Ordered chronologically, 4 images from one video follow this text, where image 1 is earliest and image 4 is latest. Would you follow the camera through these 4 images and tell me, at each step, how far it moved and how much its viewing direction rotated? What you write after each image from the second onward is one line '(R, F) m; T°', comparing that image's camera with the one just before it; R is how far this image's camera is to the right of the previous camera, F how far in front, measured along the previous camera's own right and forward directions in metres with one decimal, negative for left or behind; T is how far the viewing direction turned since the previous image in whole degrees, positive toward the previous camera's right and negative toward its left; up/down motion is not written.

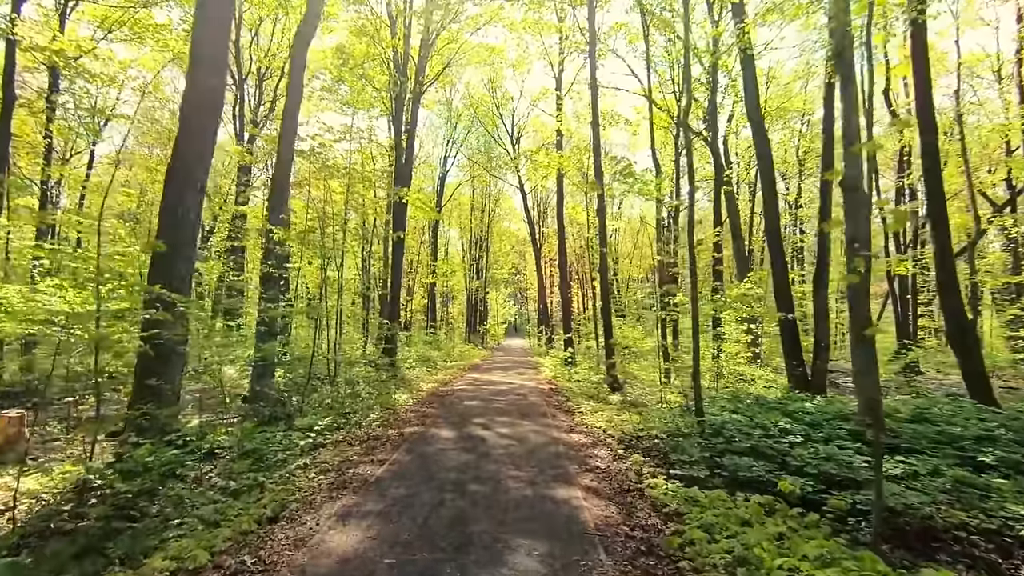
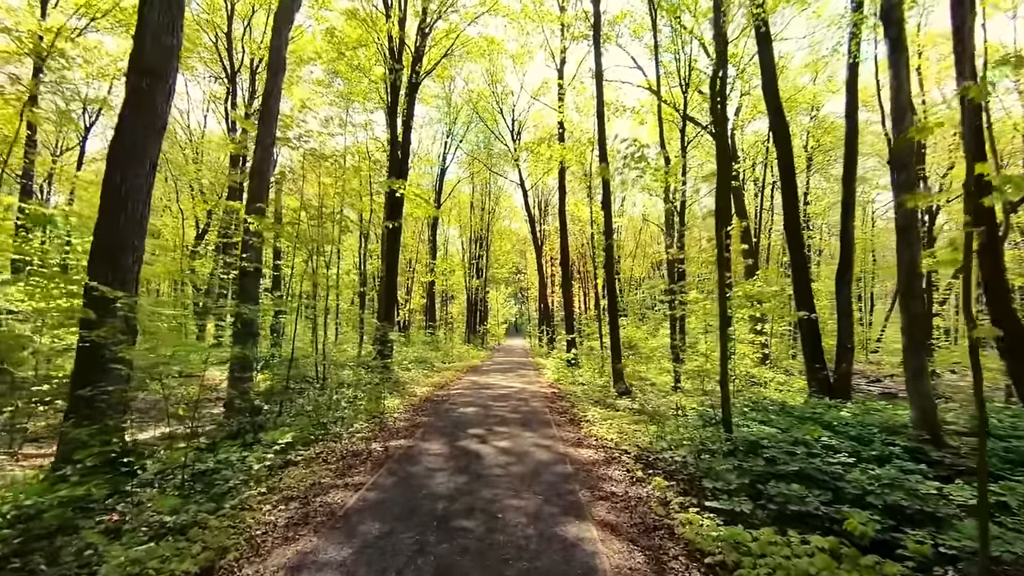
(0.0, +0.8) m; 0°
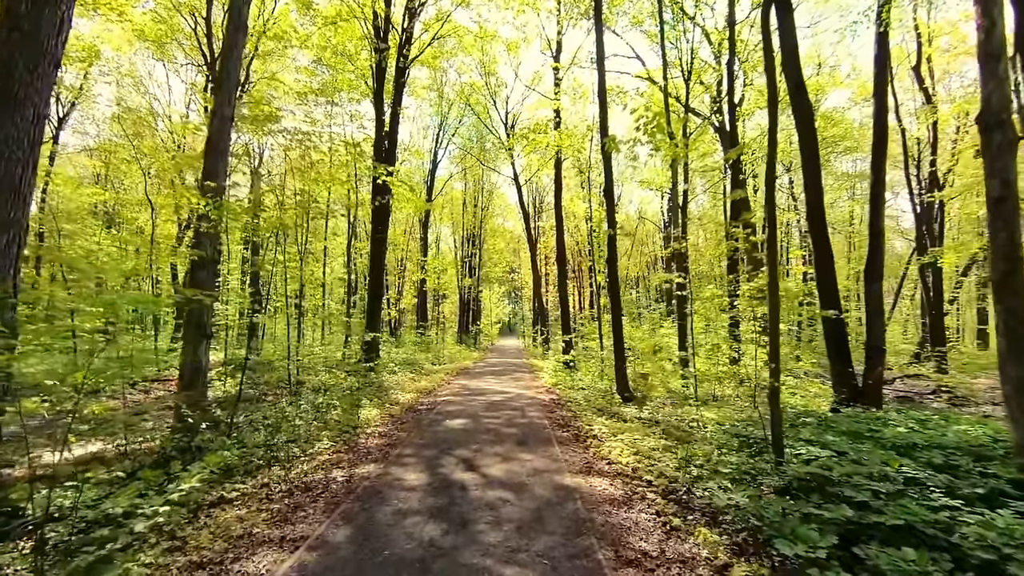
(0.0, +1.1) m; +1°
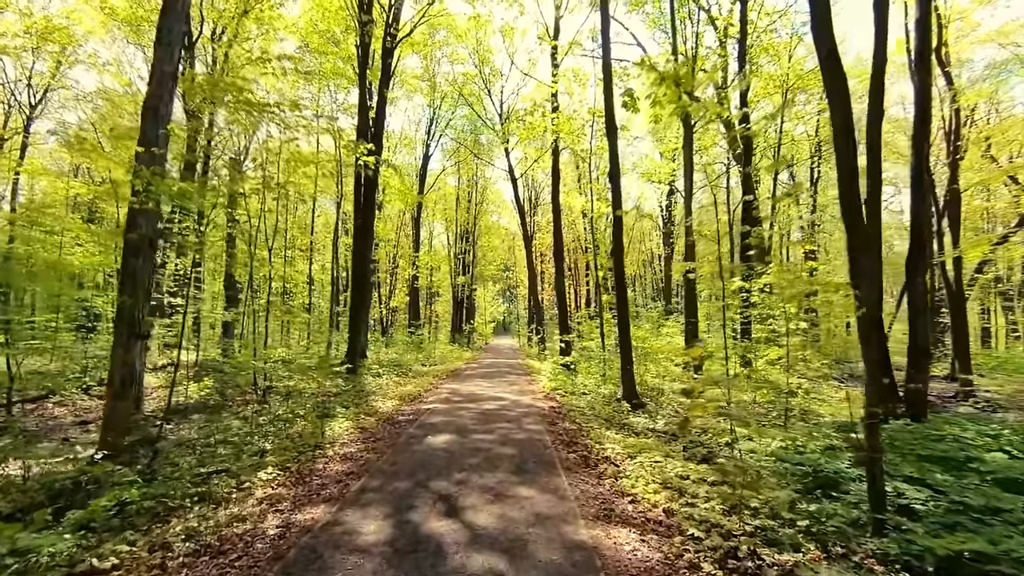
(0.0, +1.2) m; +1°
